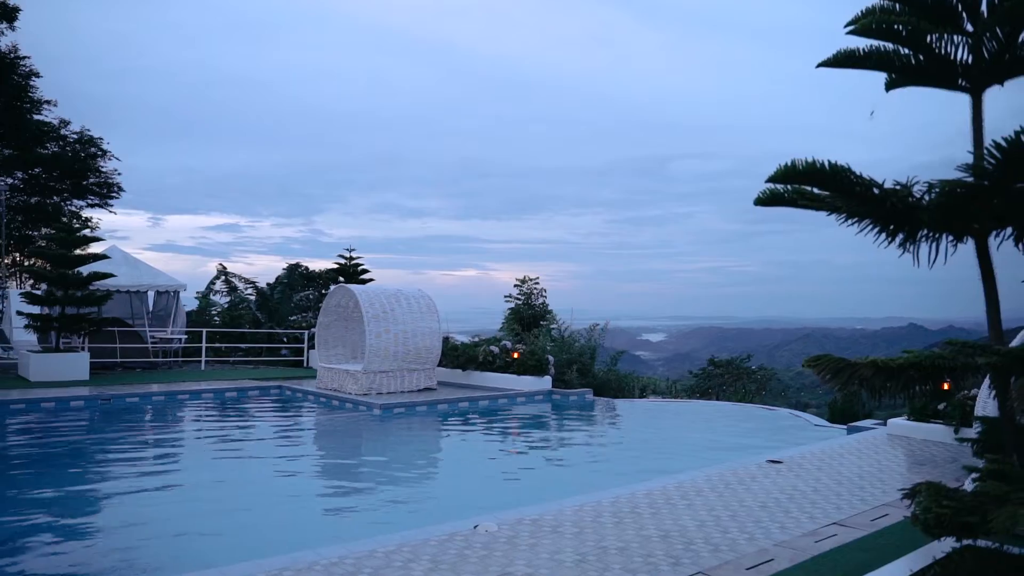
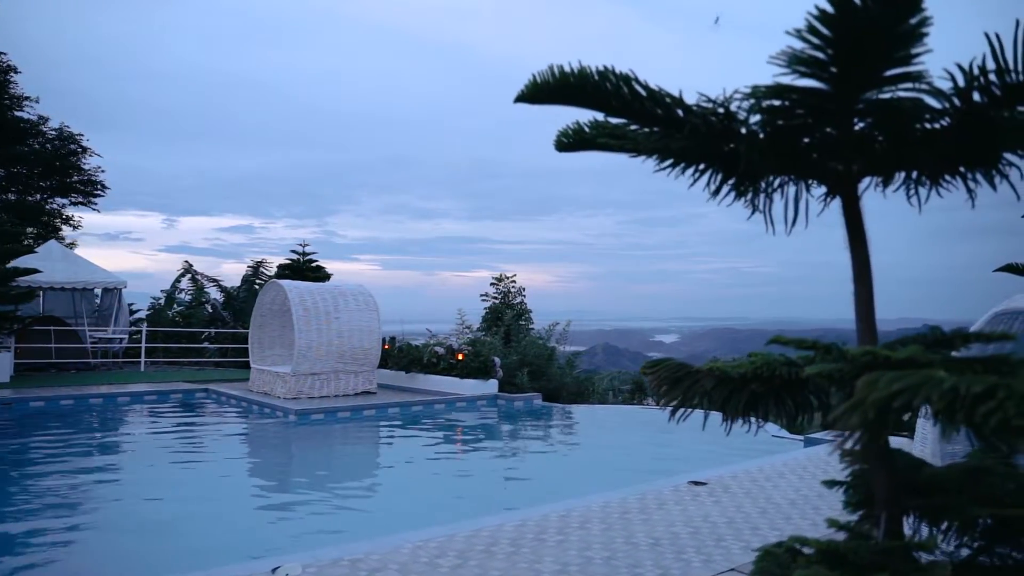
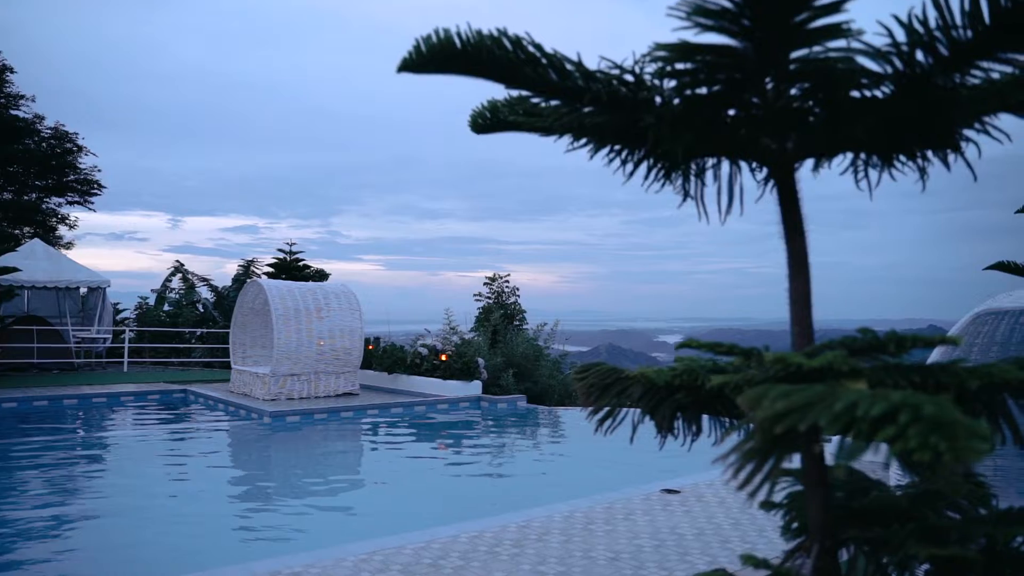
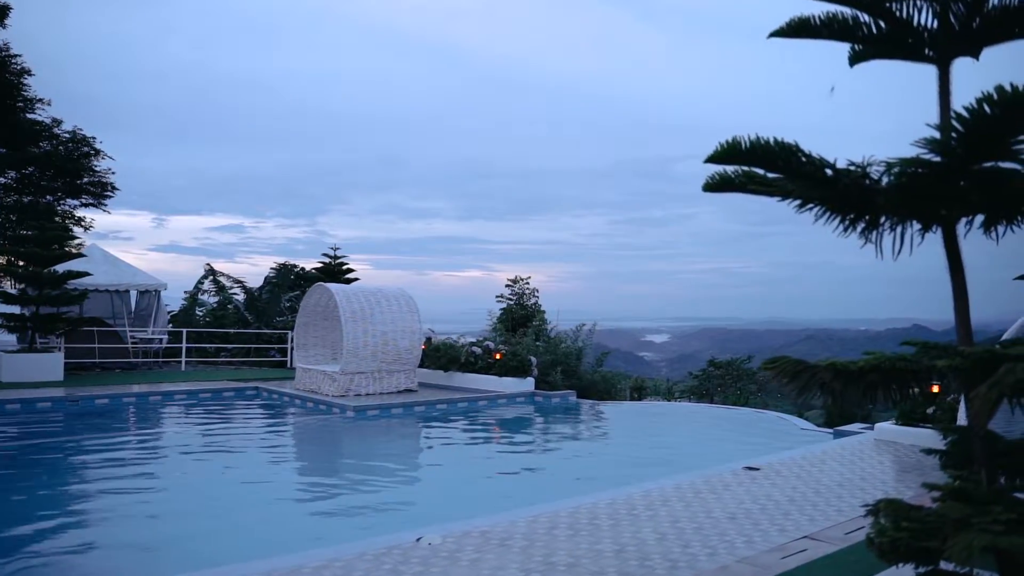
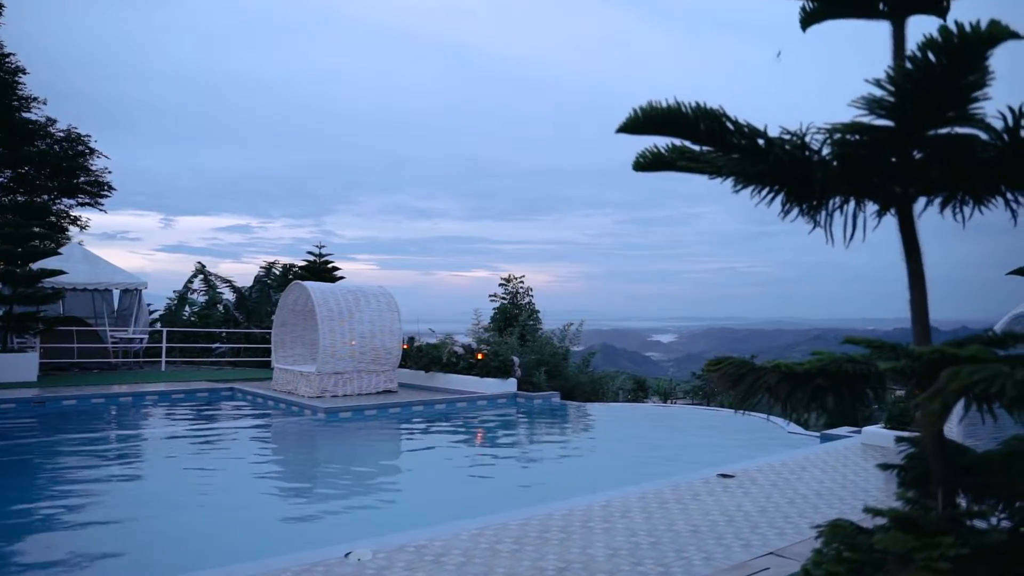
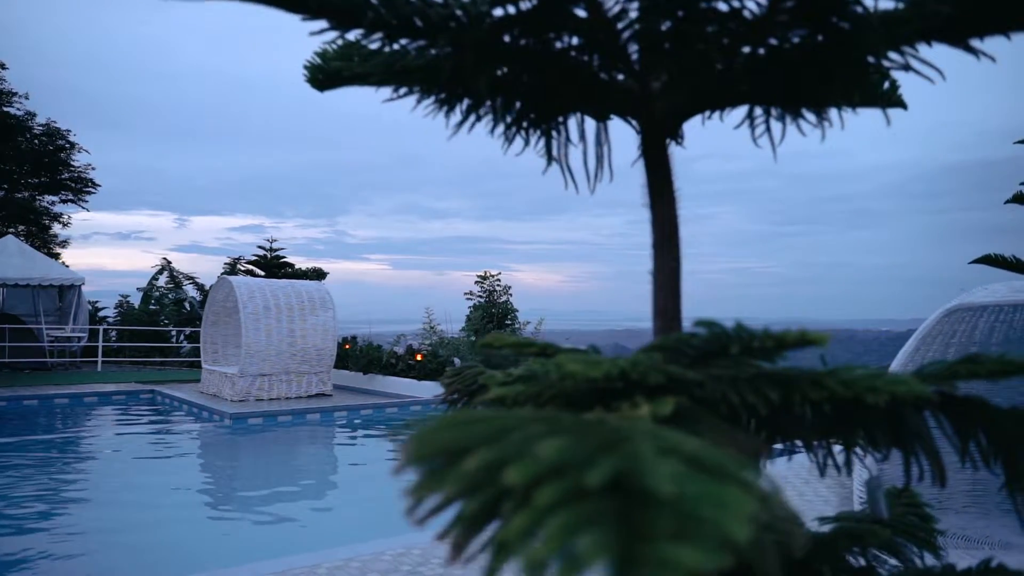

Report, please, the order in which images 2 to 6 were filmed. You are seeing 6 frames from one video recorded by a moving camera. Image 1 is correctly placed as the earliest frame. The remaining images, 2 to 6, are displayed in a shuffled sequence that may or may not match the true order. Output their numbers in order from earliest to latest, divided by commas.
4, 5, 2, 3, 6
